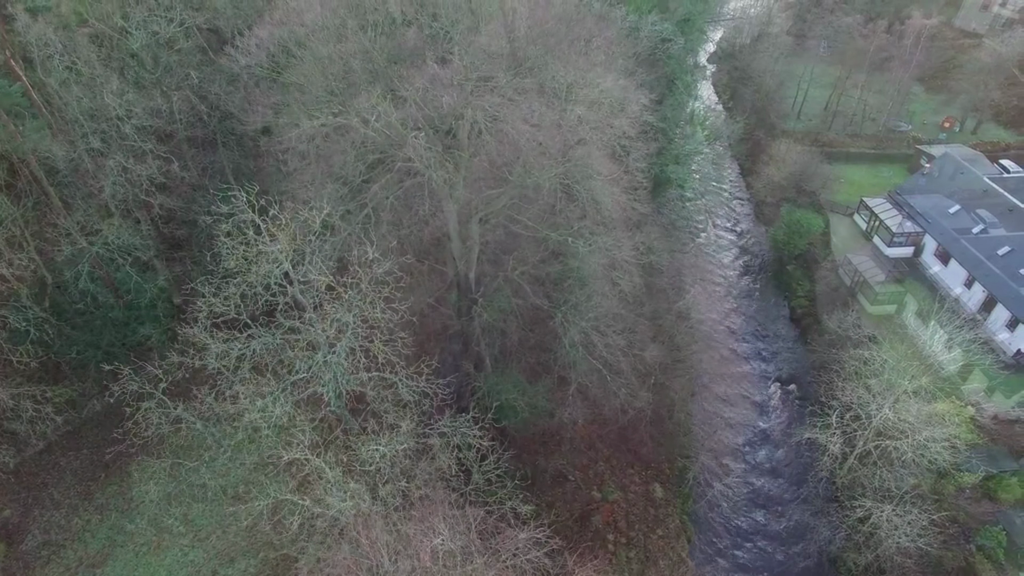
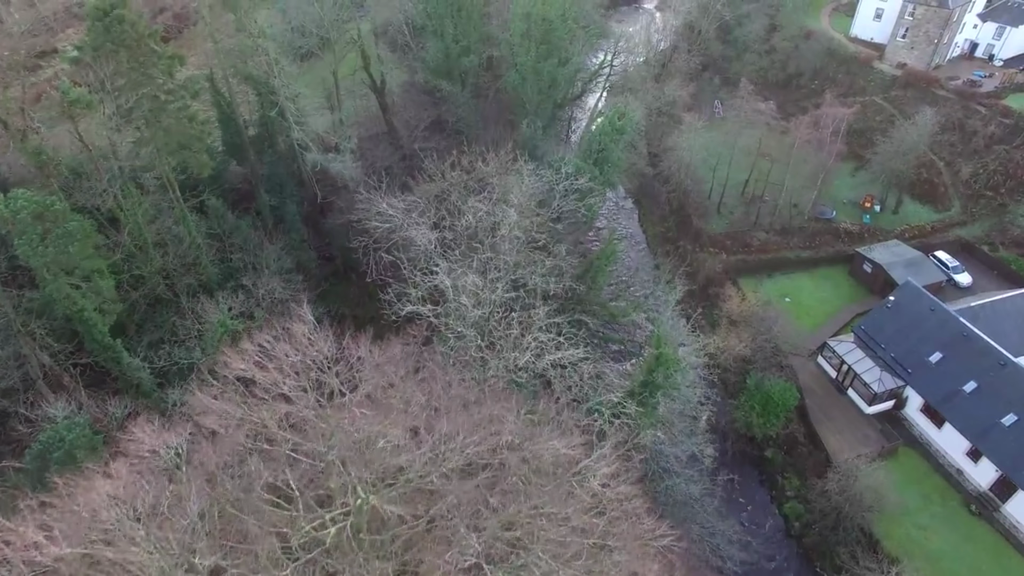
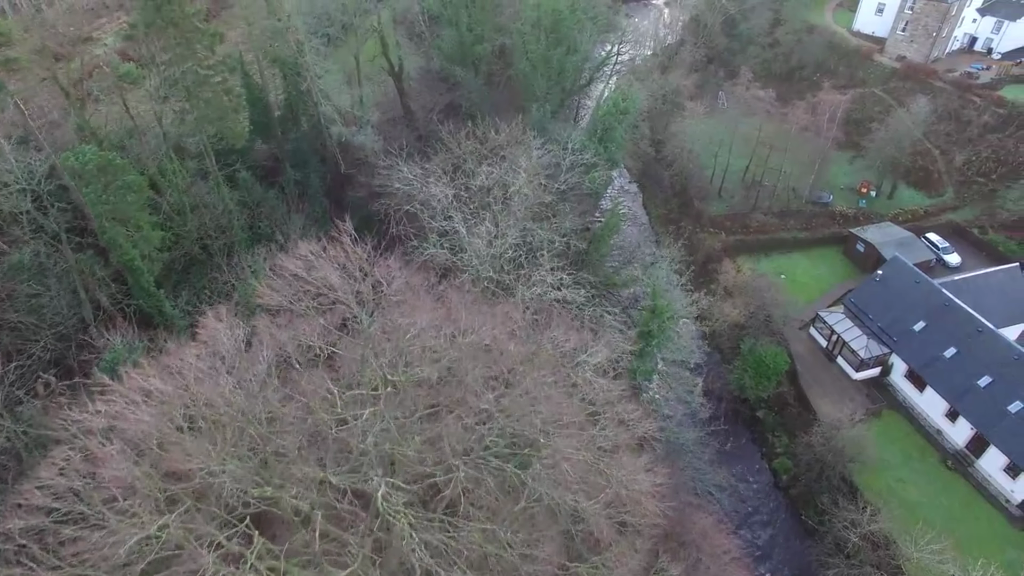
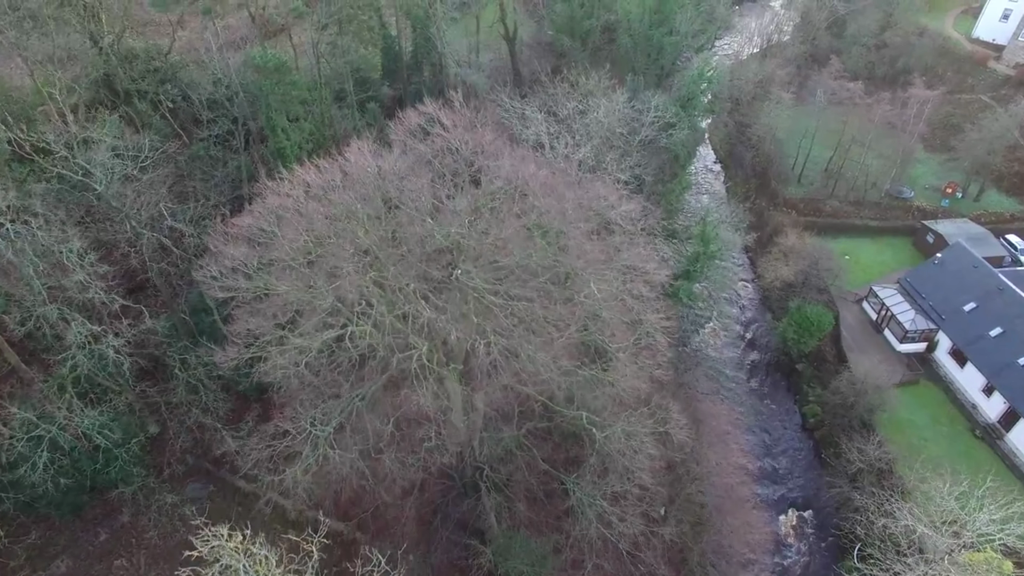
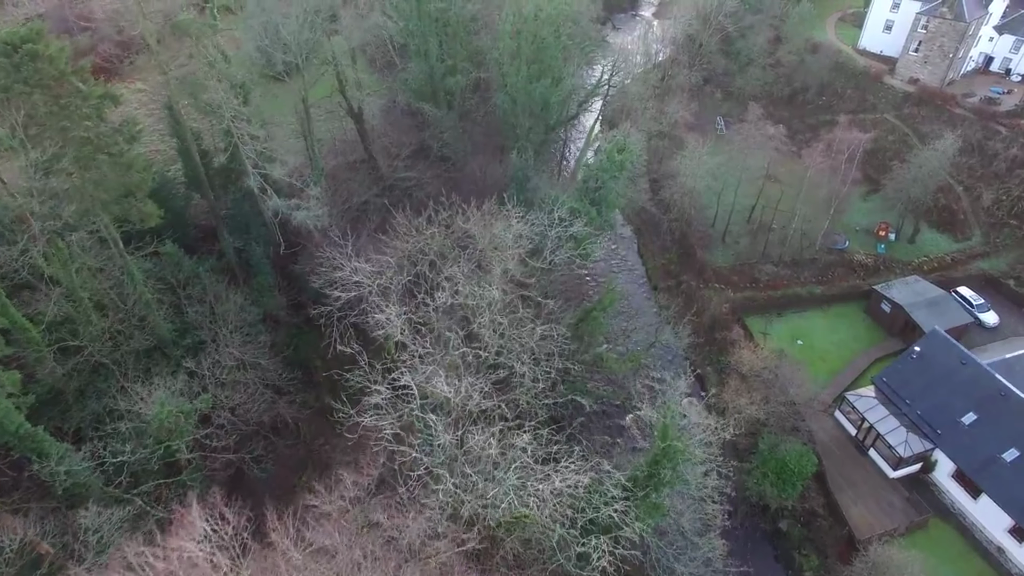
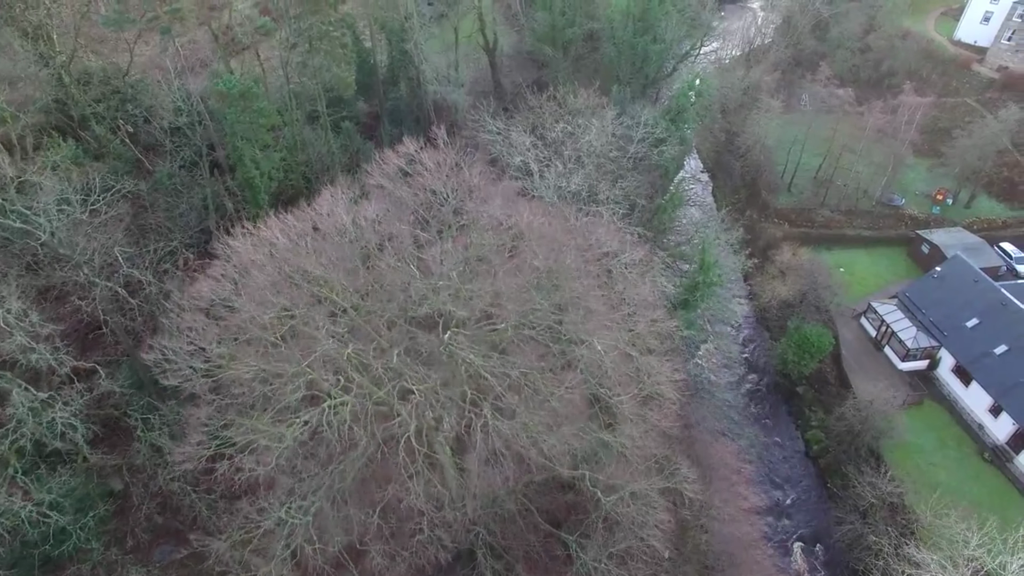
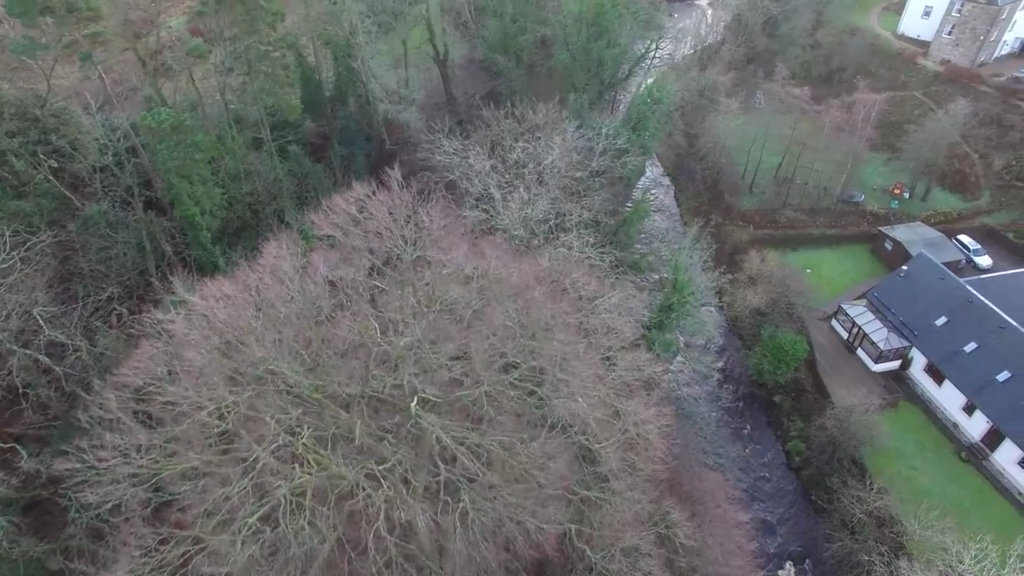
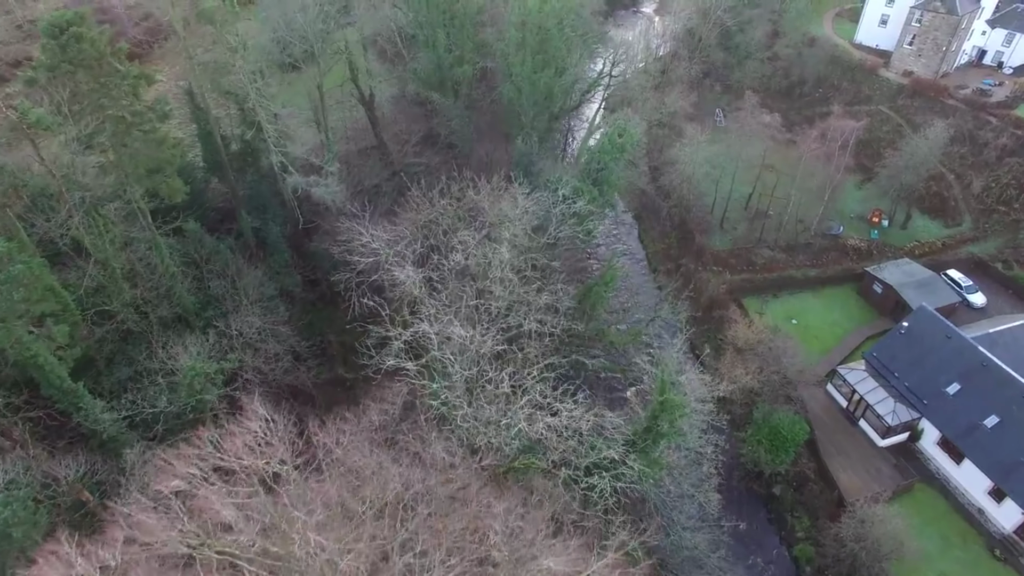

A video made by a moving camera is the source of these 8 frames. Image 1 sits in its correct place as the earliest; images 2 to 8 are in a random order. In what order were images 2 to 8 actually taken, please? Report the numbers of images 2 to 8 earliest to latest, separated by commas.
4, 6, 7, 3, 2, 8, 5
